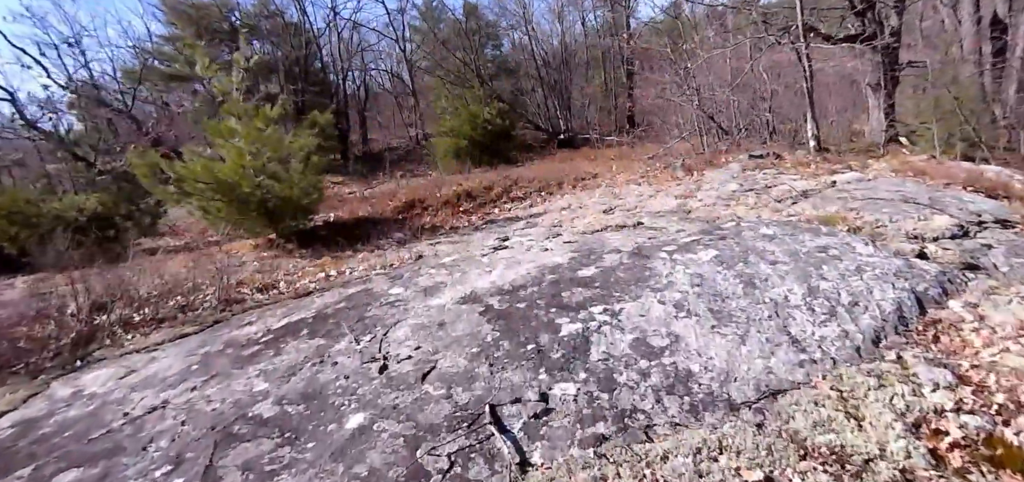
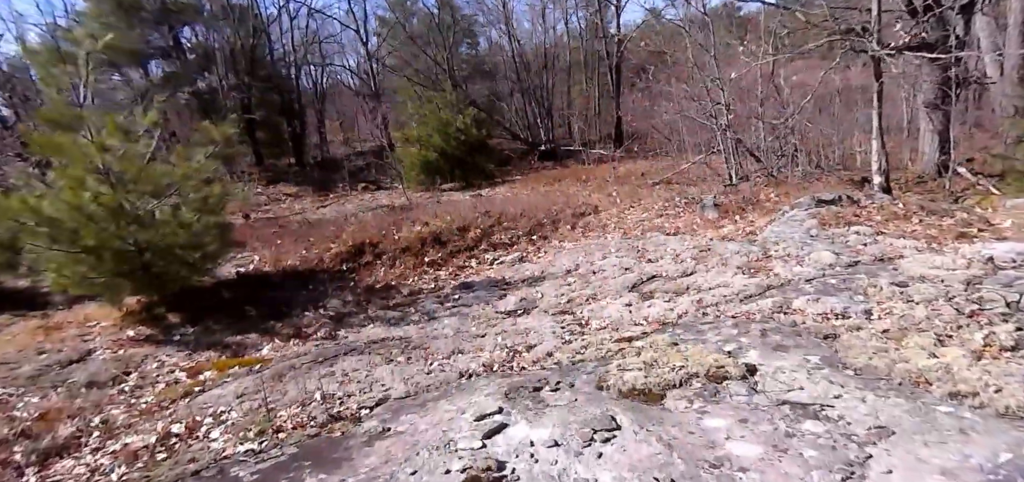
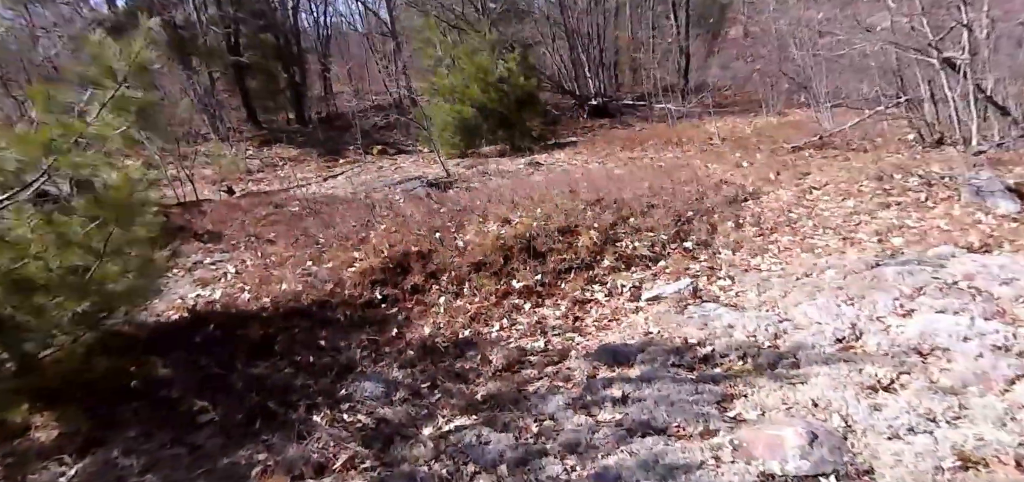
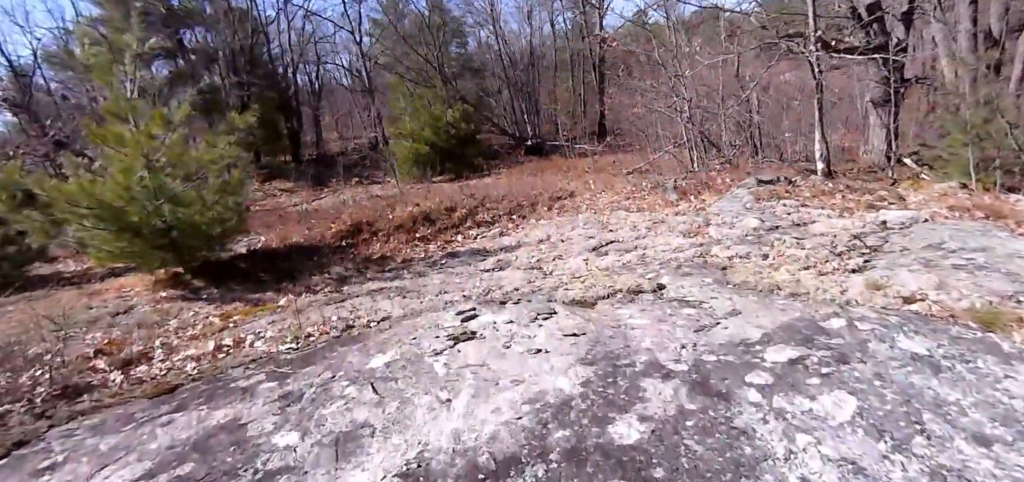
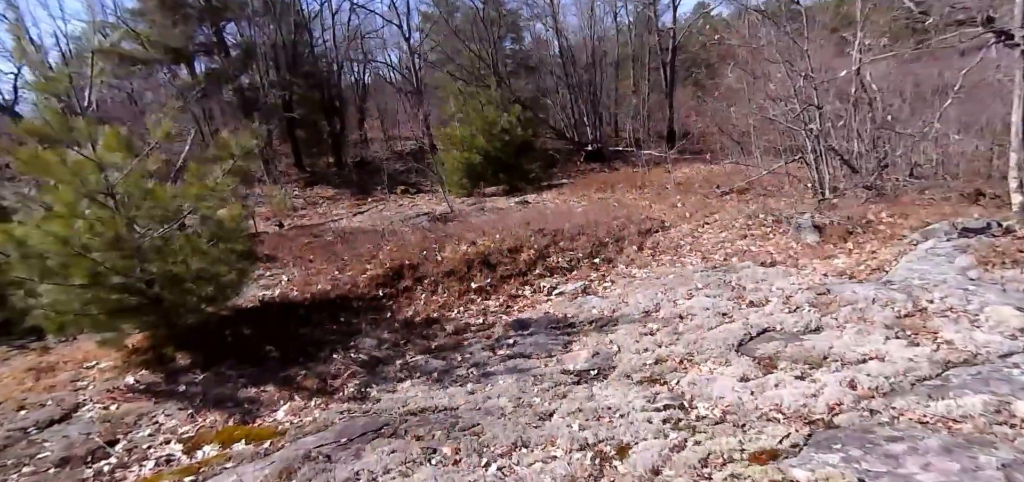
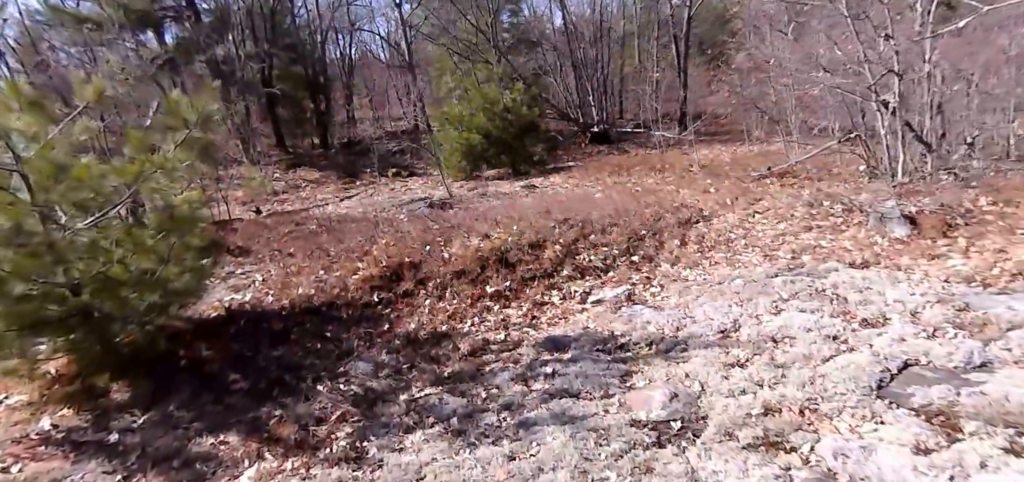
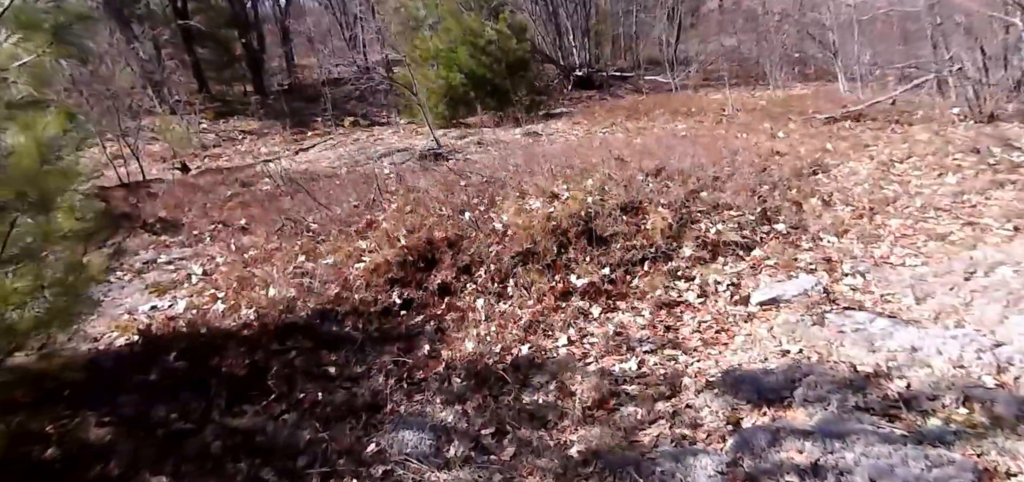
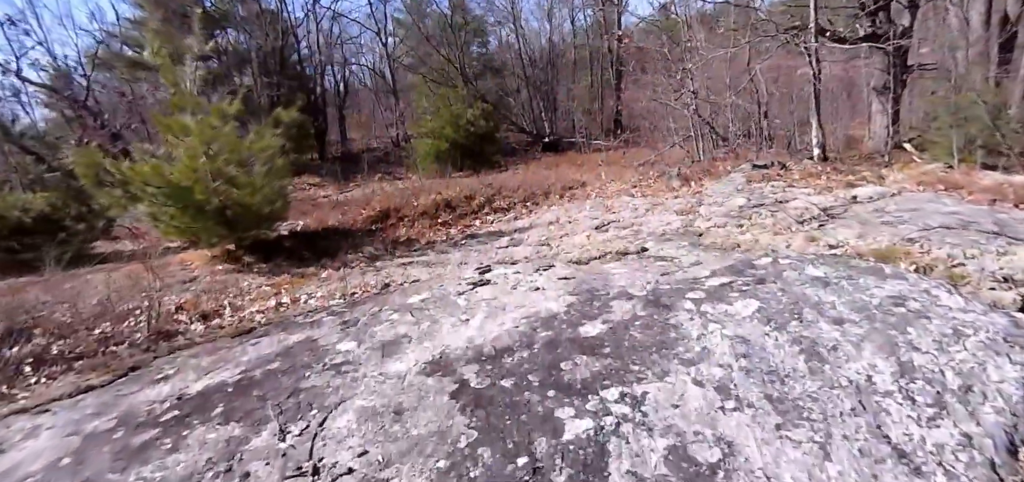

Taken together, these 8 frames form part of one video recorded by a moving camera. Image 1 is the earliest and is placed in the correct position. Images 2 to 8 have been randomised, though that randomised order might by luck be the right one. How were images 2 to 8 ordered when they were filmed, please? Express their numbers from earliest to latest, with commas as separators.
8, 4, 2, 5, 6, 3, 7
